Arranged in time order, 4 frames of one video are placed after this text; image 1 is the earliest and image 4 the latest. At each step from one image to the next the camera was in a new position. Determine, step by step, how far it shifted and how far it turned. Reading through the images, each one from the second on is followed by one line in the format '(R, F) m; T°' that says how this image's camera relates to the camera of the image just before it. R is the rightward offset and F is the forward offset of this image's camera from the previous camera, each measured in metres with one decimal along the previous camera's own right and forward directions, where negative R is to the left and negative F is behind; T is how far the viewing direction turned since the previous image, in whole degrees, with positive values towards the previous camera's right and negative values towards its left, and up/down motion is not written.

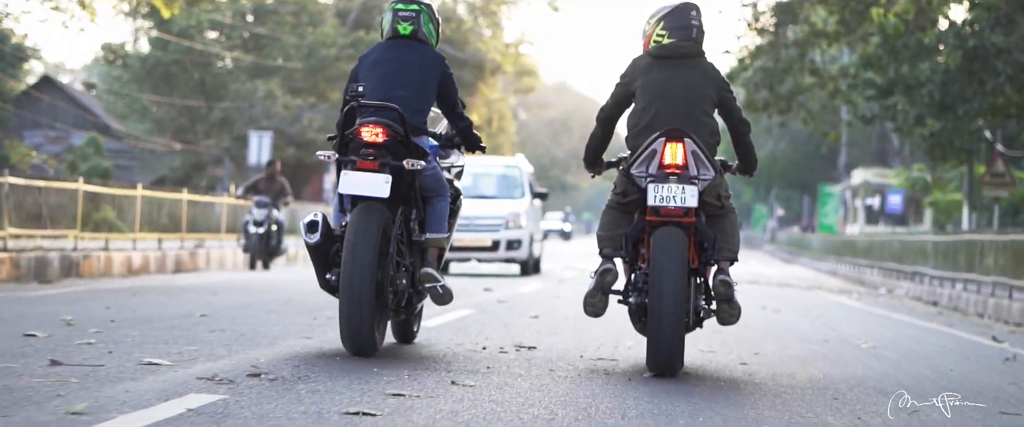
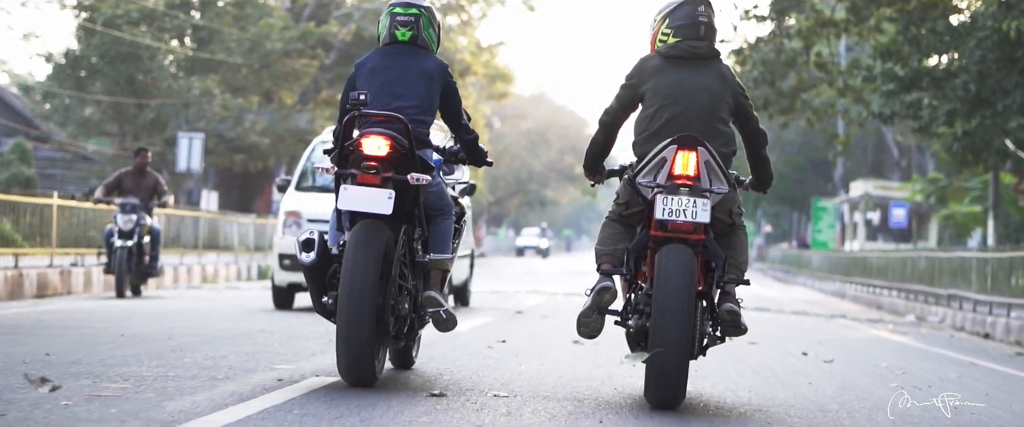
(+0.1, +1.2) m; +1°
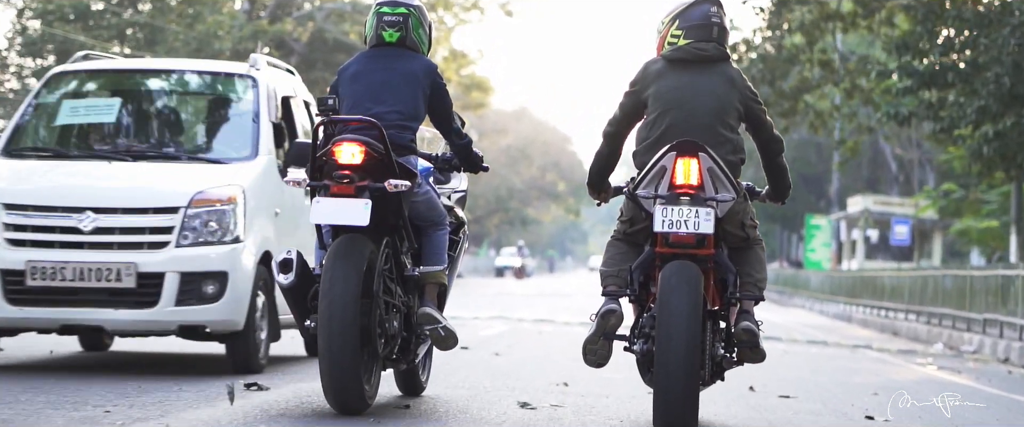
(+0.1, +0.9) m; +1°
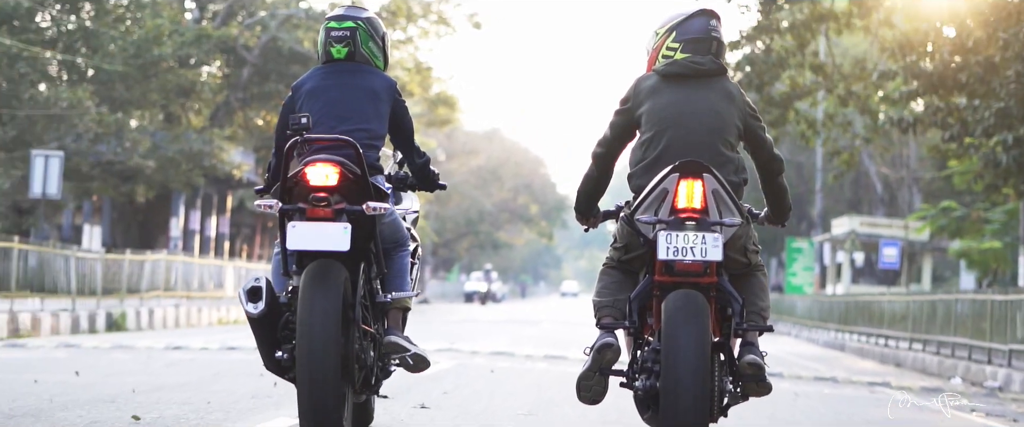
(+0.1, +0.7) m; +1°
